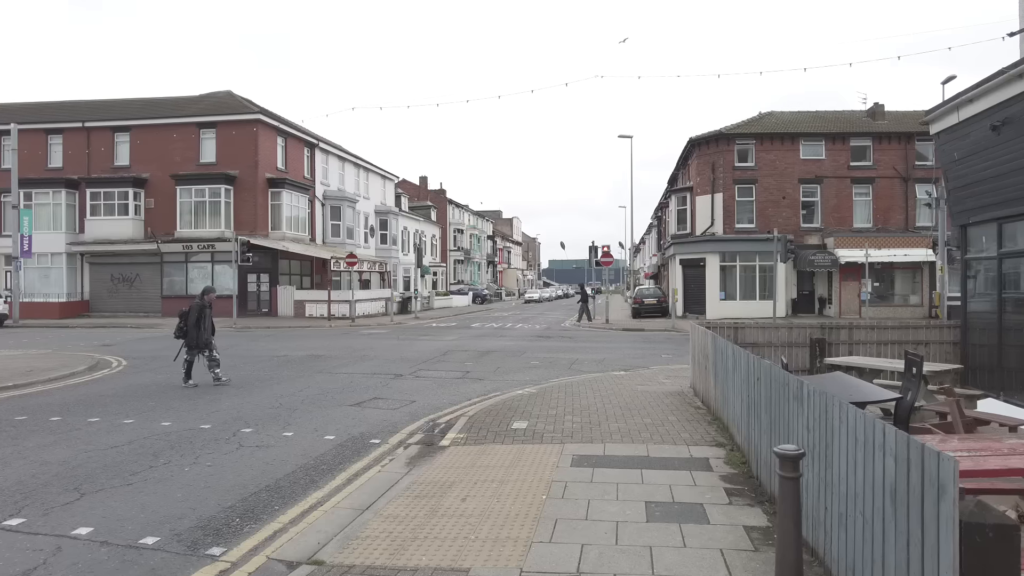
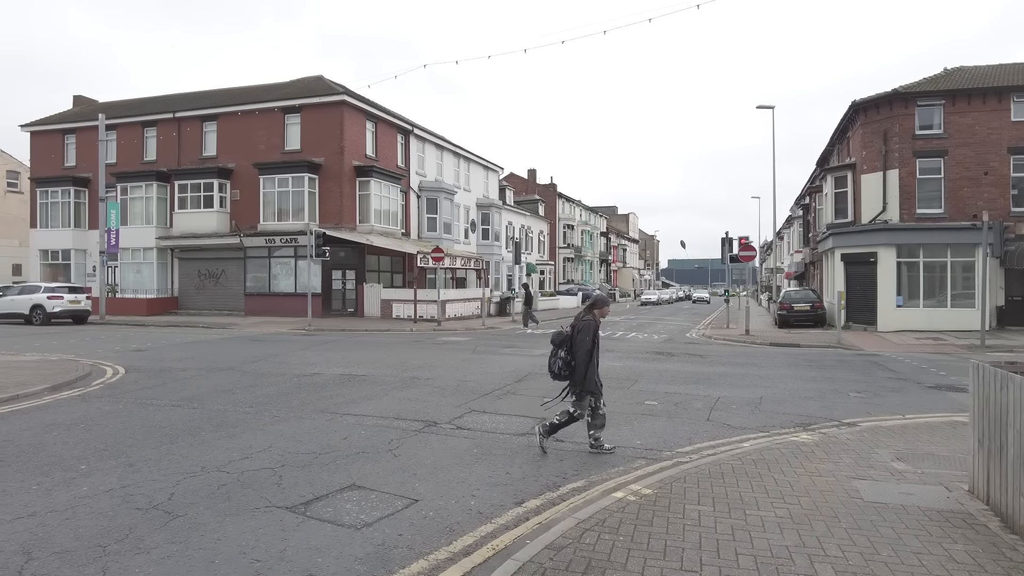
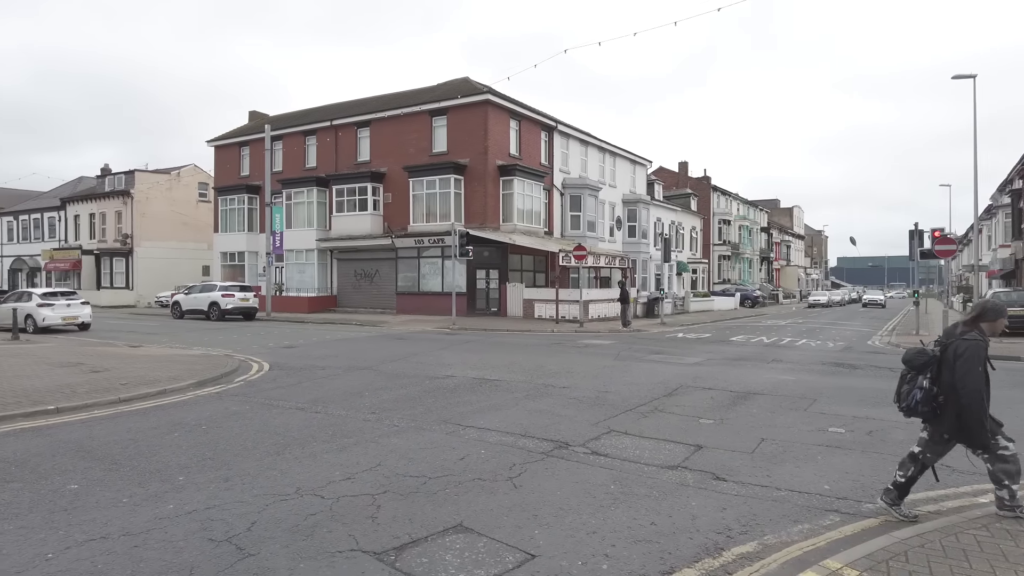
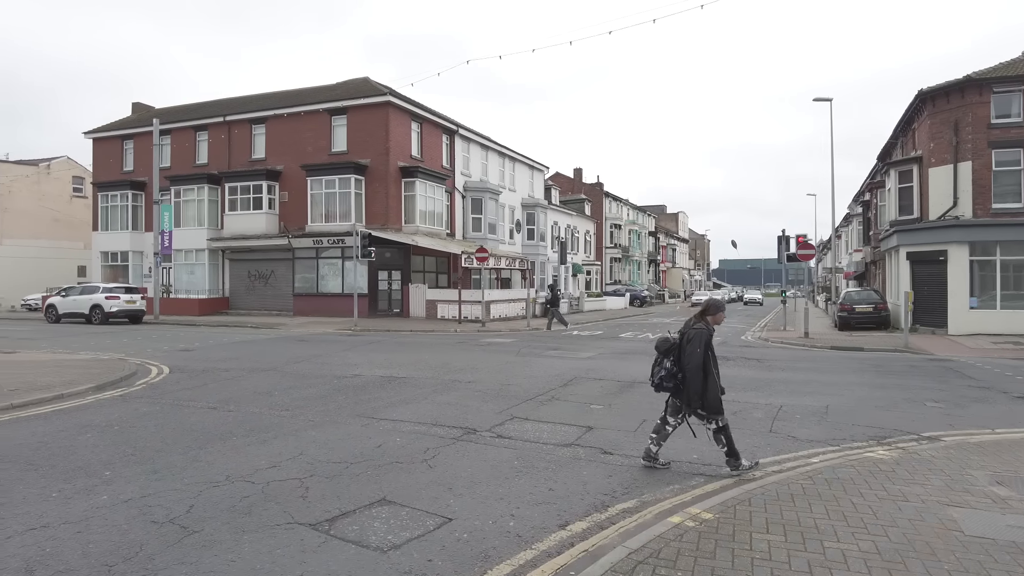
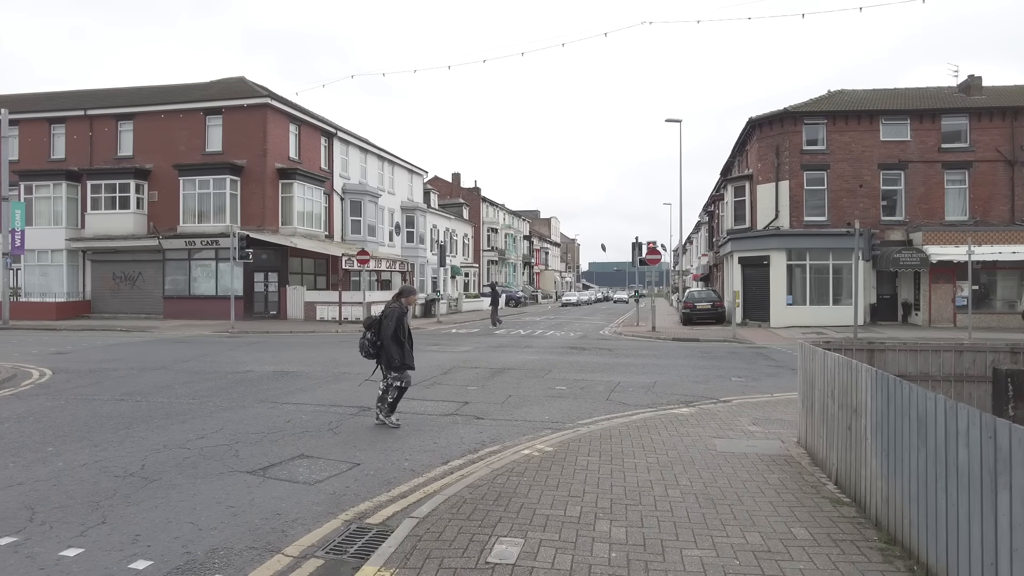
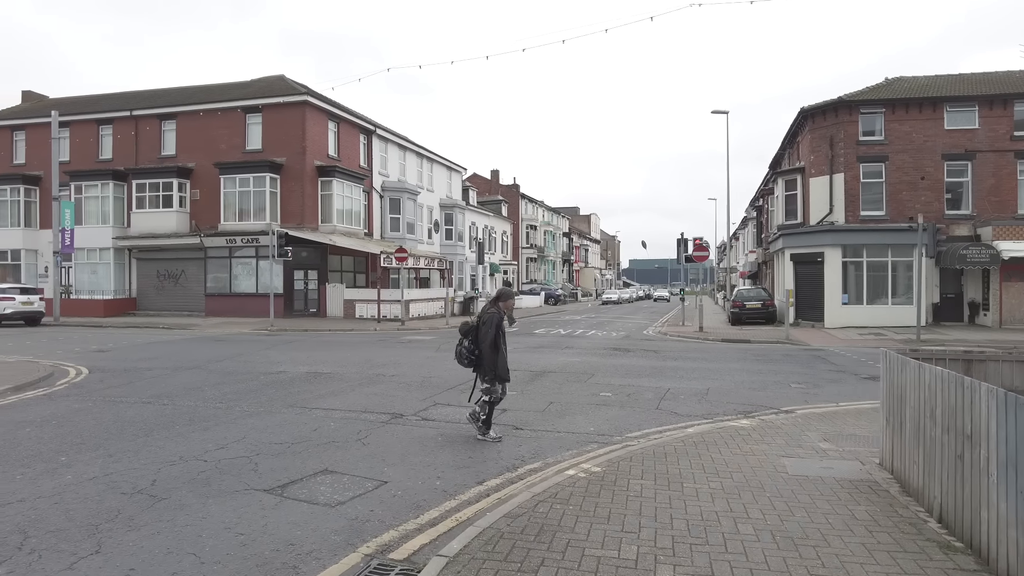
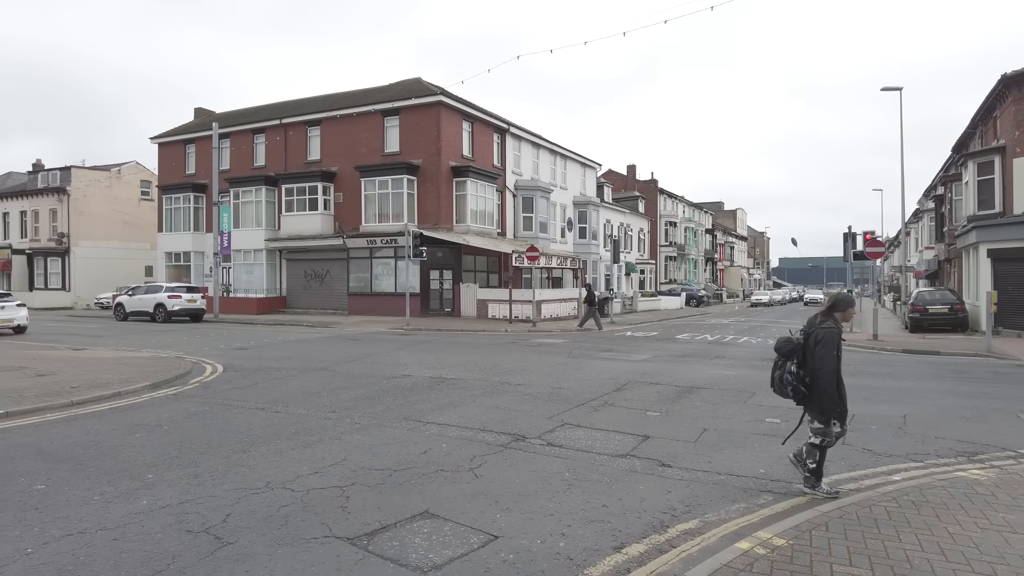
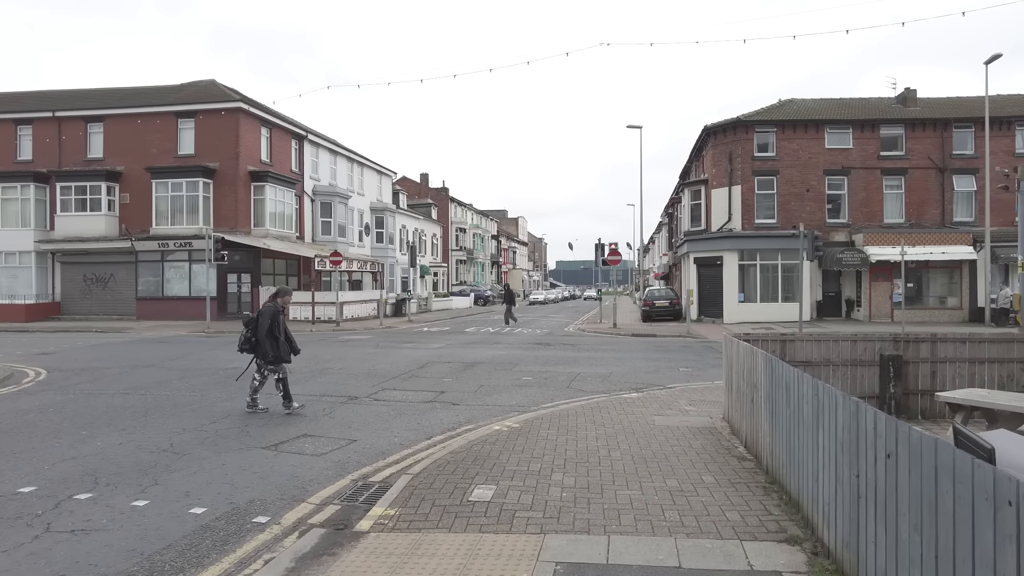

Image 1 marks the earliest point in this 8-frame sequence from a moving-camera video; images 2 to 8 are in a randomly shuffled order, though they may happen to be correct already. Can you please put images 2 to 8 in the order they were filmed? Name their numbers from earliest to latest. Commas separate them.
8, 5, 6, 2, 4, 7, 3
